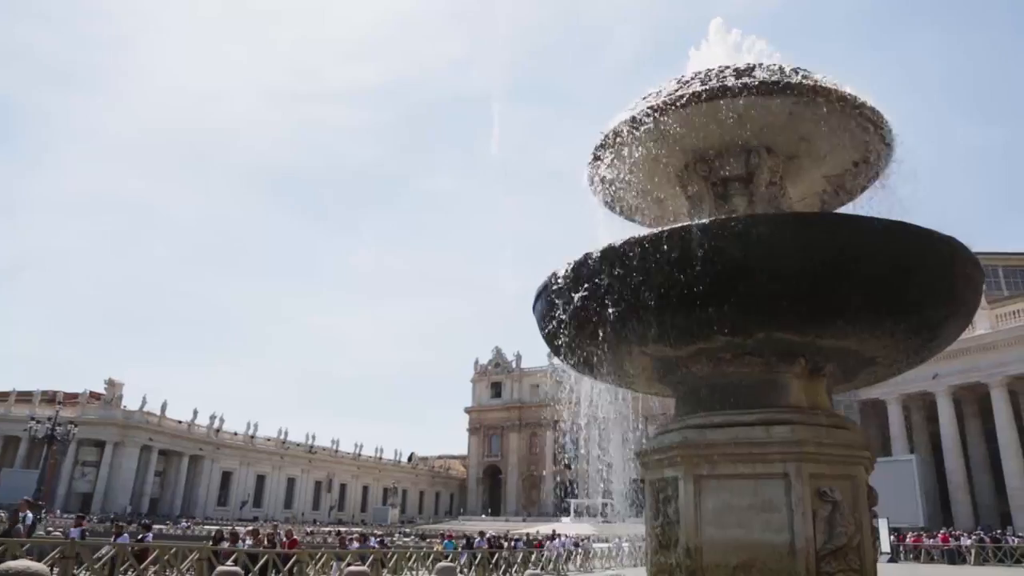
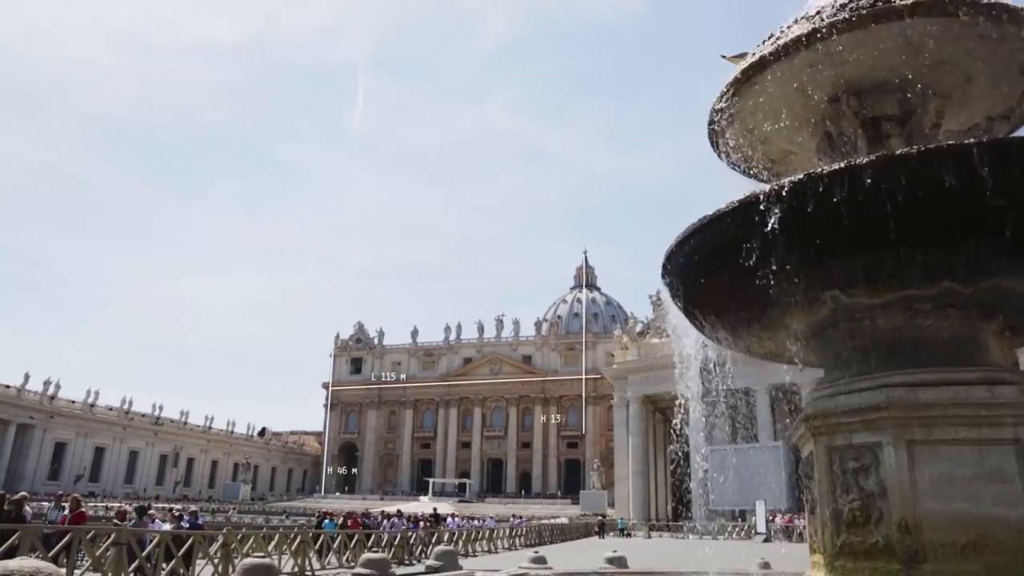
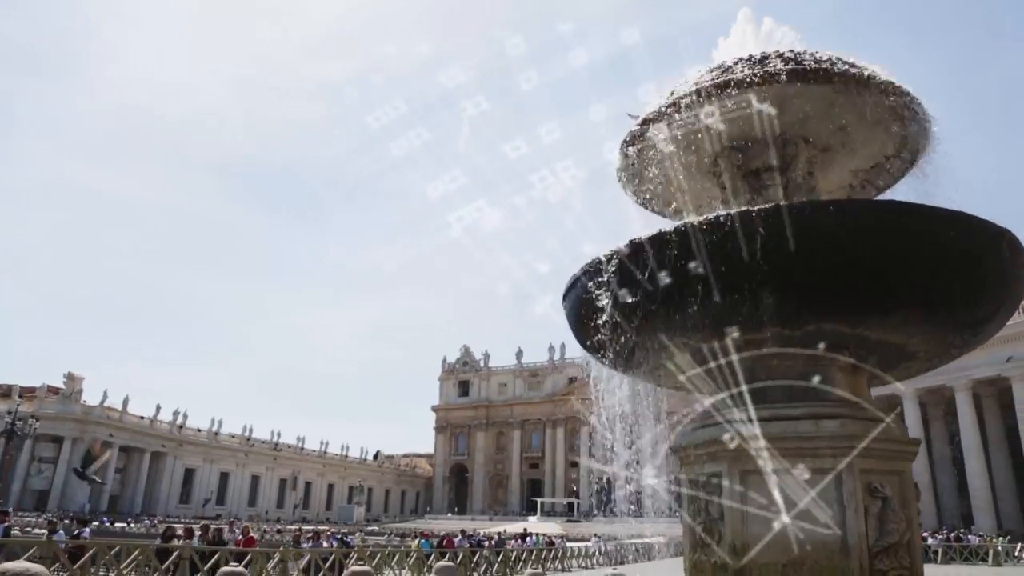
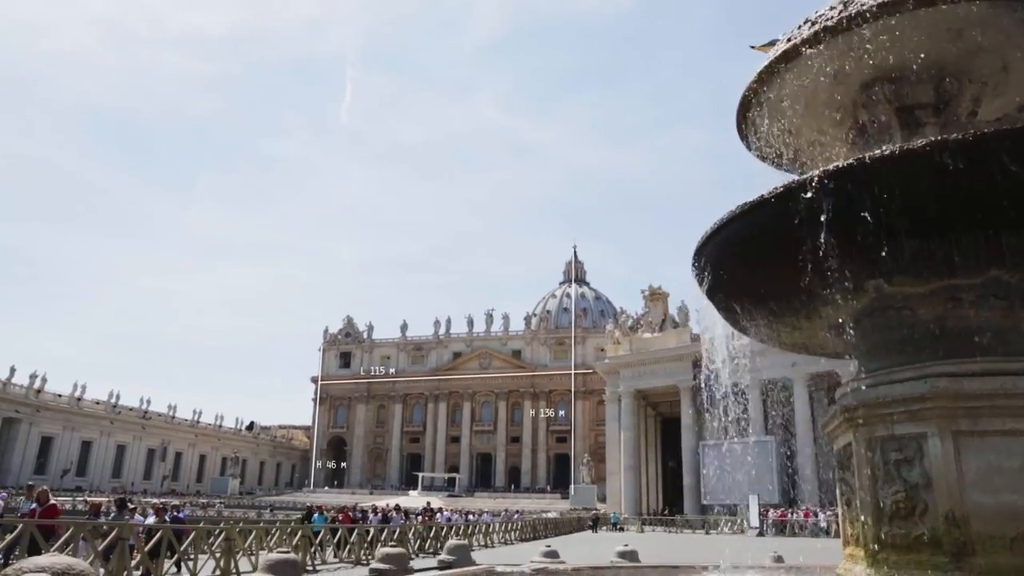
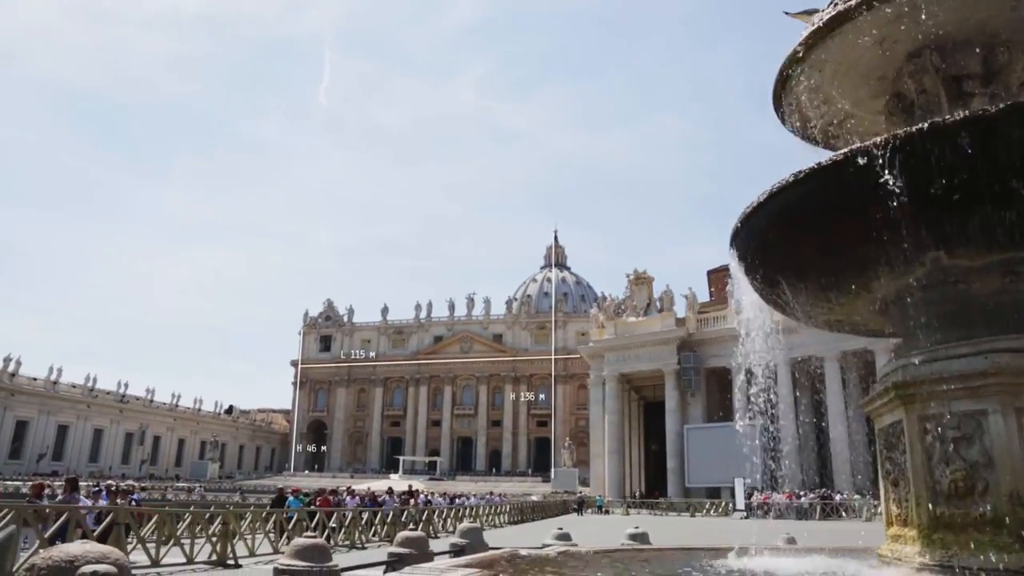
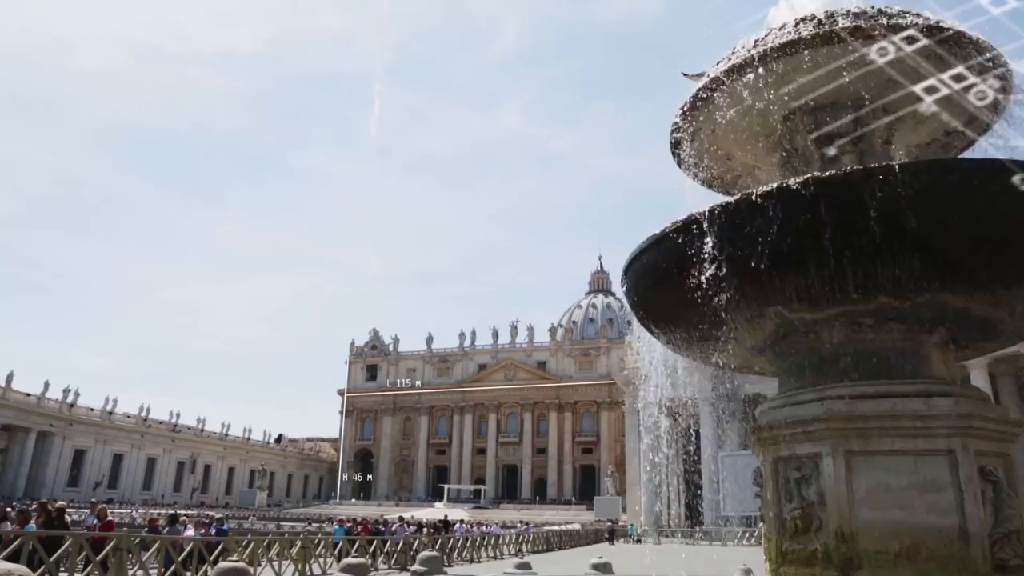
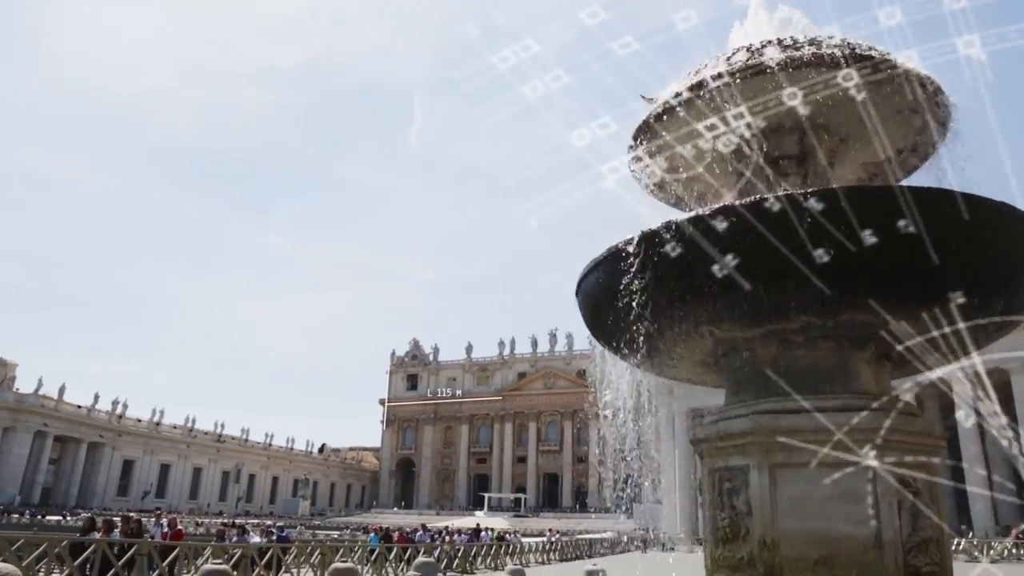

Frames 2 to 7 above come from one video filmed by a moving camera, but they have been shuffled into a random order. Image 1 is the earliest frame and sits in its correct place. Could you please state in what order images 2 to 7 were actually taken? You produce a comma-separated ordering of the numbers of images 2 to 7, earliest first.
3, 7, 6, 2, 4, 5
